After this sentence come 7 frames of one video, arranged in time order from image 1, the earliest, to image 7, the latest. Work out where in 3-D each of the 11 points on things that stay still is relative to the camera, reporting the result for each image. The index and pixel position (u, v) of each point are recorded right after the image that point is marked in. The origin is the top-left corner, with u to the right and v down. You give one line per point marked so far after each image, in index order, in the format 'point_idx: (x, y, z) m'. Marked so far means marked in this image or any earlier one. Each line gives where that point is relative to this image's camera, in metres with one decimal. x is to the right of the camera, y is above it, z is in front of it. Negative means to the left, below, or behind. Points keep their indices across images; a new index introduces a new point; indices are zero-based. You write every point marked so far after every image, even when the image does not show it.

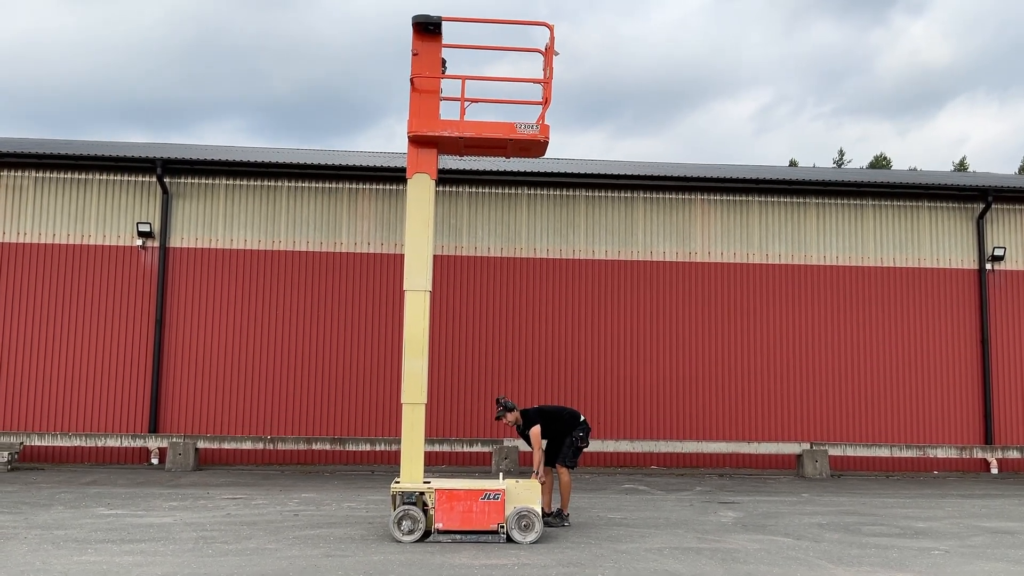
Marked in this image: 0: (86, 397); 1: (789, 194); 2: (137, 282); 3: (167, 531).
0: (-8.1, -2.1, +15.0) m
1: (+6.2, +2.1, +17.7) m
2: (-7.3, +0.2, +15.4) m
3: (-3.7, -2.6, +8.6) m
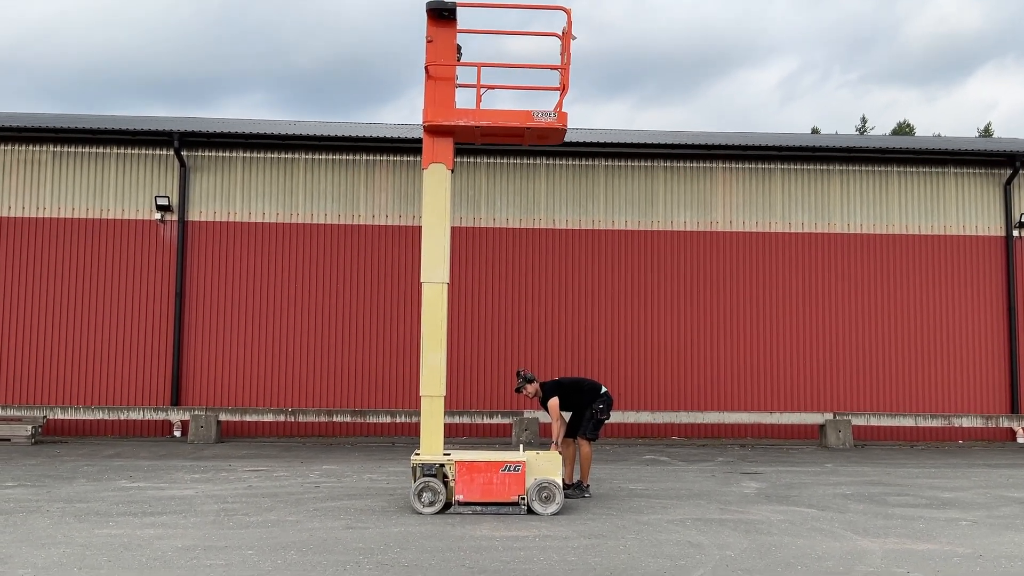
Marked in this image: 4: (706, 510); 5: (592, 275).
0: (-7.8, -1.6, +15.2) m
1: (+6.5, +2.8, +17.4) m
2: (-6.9, +0.7, +15.4) m
3: (-3.5, -2.4, +8.6) m
4: (+2.2, -2.5, +8.8) m
5: (+1.7, +0.3, +16.7) m
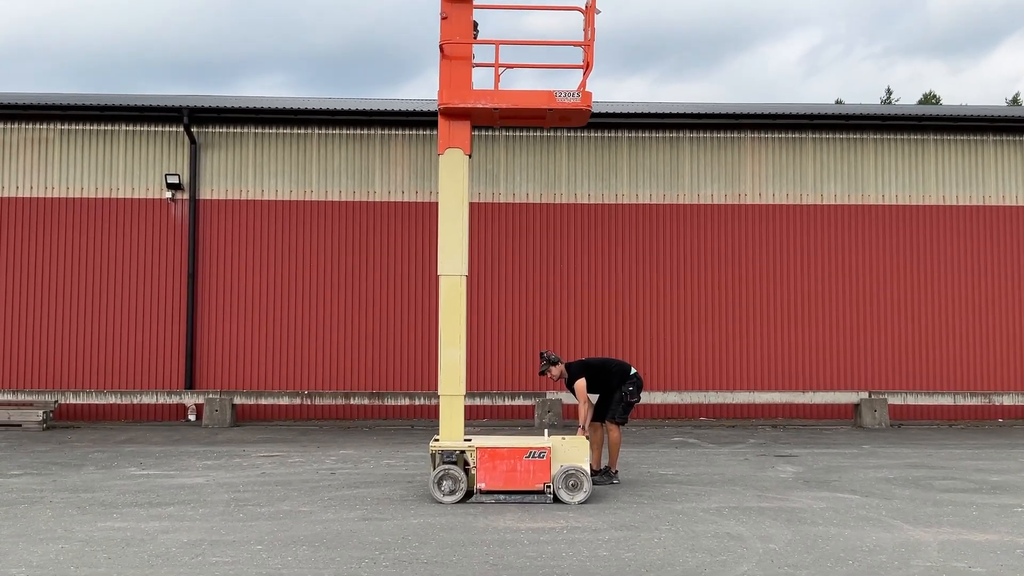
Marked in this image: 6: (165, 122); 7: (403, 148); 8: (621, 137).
0: (-7.3, -1.2, +14.9) m
1: (+7.0, +3.3, +16.6) m
2: (-6.5, +1.0, +15.0) m
3: (-3.3, -2.1, +8.2) m
4: (+2.4, -2.2, +8.3) m
5: (+2.1, +0.8, +16.1) m
6: (-6.7, +3.2, +15.3) m
7: (-2.1, +2.7, +15.5) m
8: (+2.2, +3.1, +16.3) m
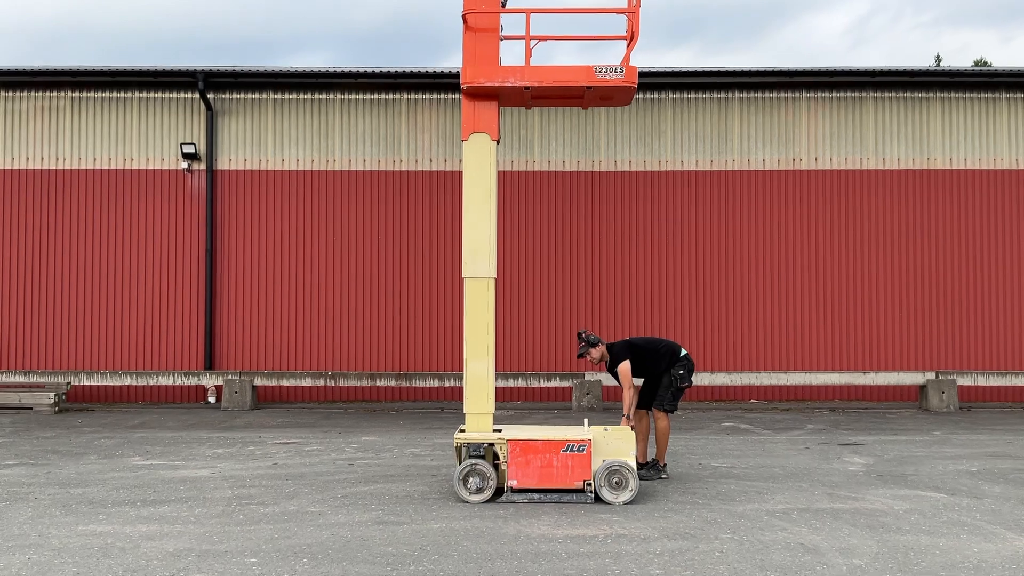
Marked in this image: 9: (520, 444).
0: (-6.7, -0.8, +14.2) m
1: (+7.6, +3.8, +15.2) m
2: (-5.9, +1.5, +14.3) m
3: (-2.9, -1.9, +7.4) m
4: (+2.8, -1.9, +7.3) m
5: (+2.8, +1.3, +15.0) m
6: (-6.1, +3.6, +14.5) m
7: (-1.5, +3.2, +14.5) m
8: (+2.9, +3.6, +15.1) m
9: (+0.1, -1.3, +6.9) m
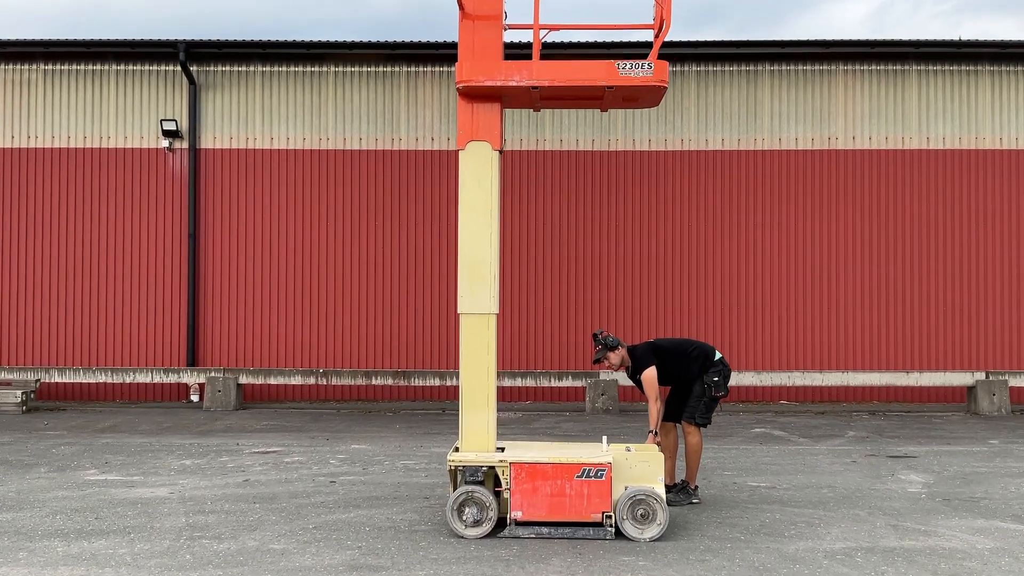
0: (-6.6, -0.6, +13.2) m
1: (+7.8, +4.0, +13.9) m
2: (-5.8, +1.6, +13.2) m
3: (-2.9, -1.8, +6.3) m
4: (+2.8, -1.9, +6.1) m
5: (+2.9, +1.4, +13.7) m
6: (-5.9, +3.8, +13.4) m
7: (-1.3, +3.4, +13.3) m
8: (+3.0, +3.8, +13.9) m
9: (+0.1, -1.3, +5.7) m
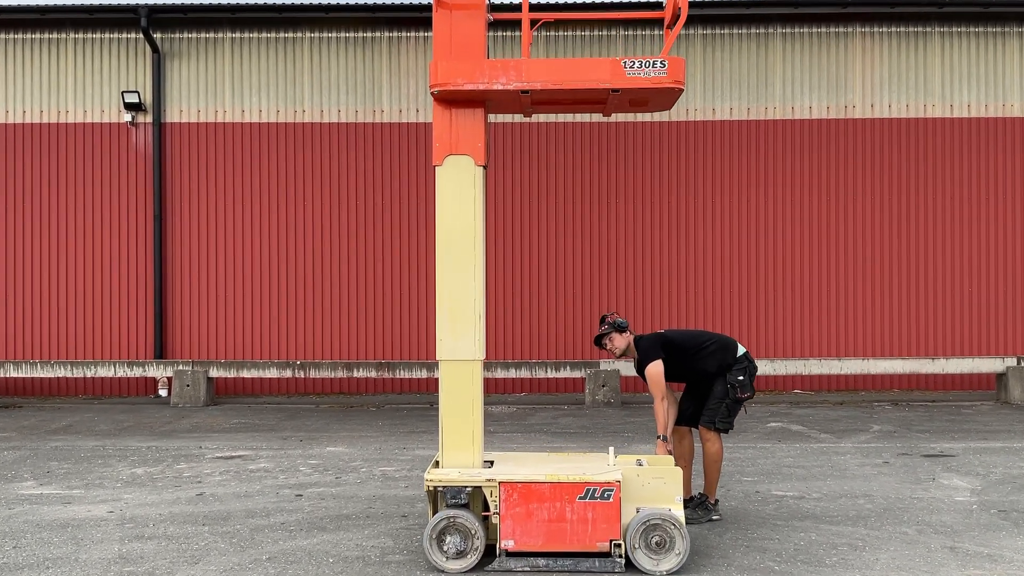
0: (-6.7, -0.4, +12.2) m
1: (+7.6, +4.3, +12.8) m
2: (-5.9, +1.9, +12.2) m
3: (-3.0, -1.7, +5.4) m
4: (+2.7, -1.7, +5.2) m
5: (+2.8, +1.7, +12.7) m
6: (-6.1, +4.0, +12.3) m
7: (-1.5, +3.6, +12.3) m
8: (+2.9, +4.1, +12.8) m
9: (0.0, -1.2, +4.8) m
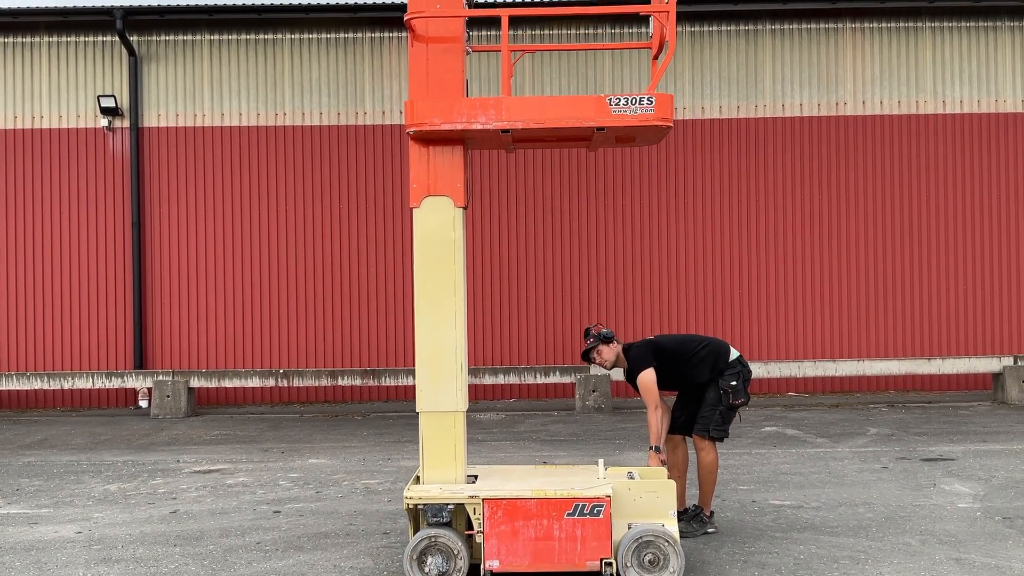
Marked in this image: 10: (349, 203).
0: (-6.9, -0.6, +11.9) m
1: (+7.4, +4.4, +12.7) m
2: (-6.1, +1.7, +11.9) m
3: (-3.0, -1.8, +5.1) m
4: (+2.6, -1.7, +5.0) m
5: (+2.6, +1.7, +12.5) m
6: (-6.3, +3.9, +12.0) m
7: (-1.7, +3.5, +12.0) m
8: (+2.7, +4.0, +12.6) m
9: (-0.1, -1.2, +4.5) m
10: (-2.4, +1.3, +11.9) m
